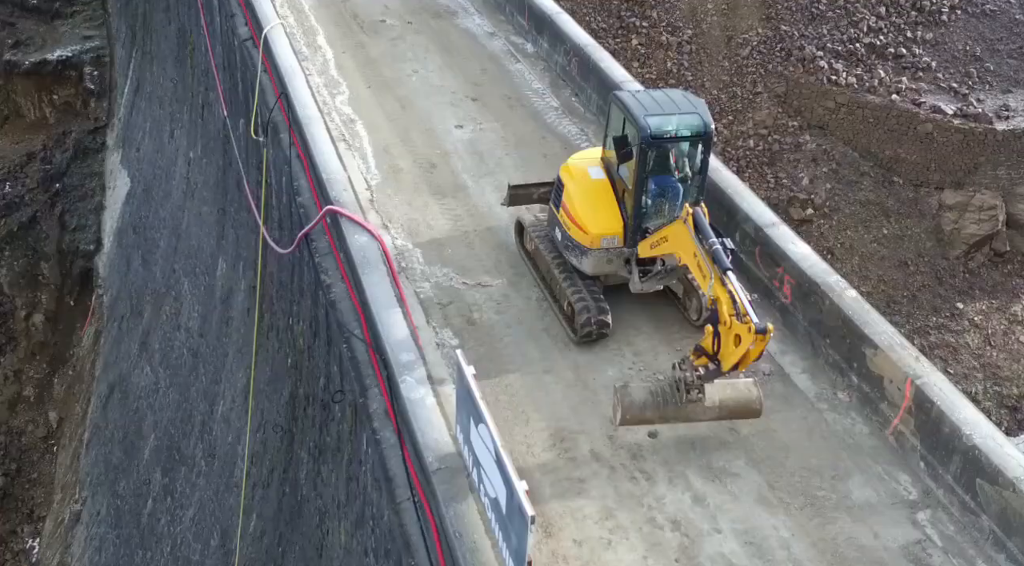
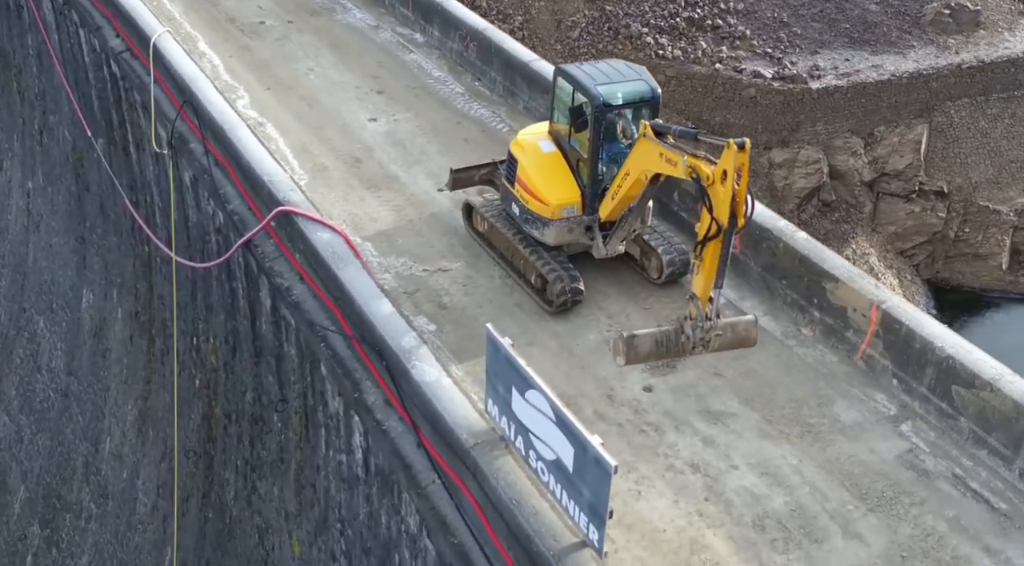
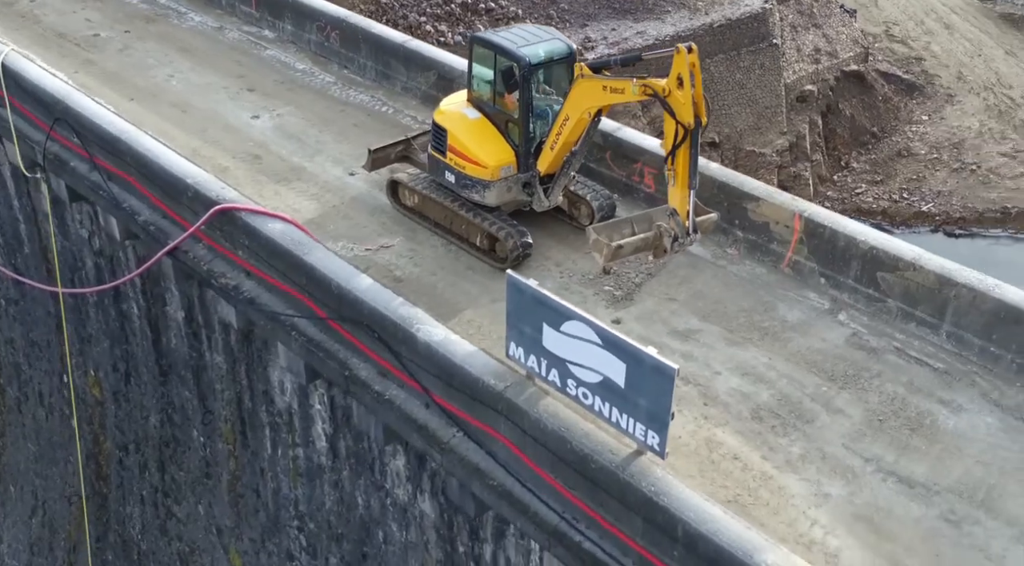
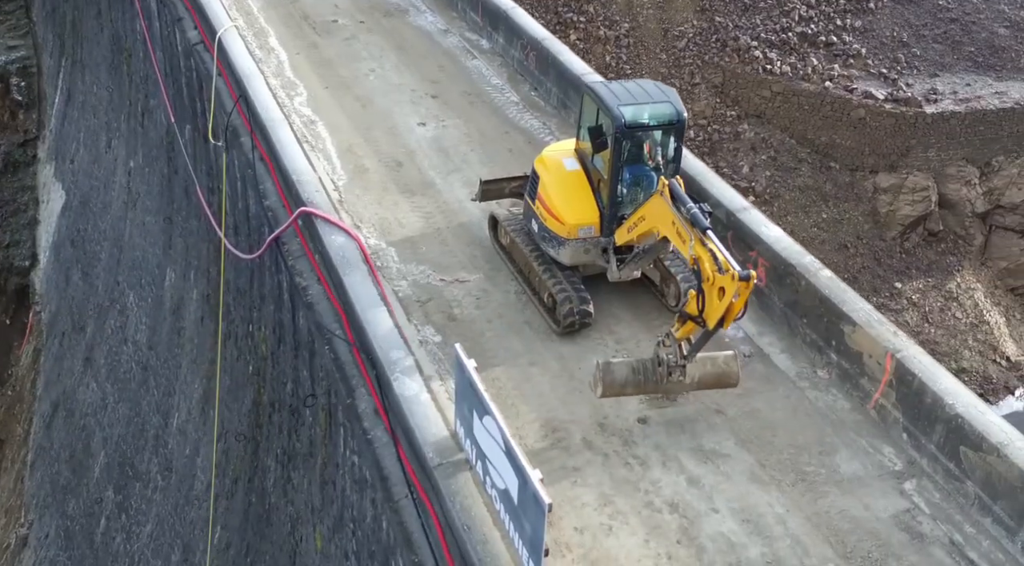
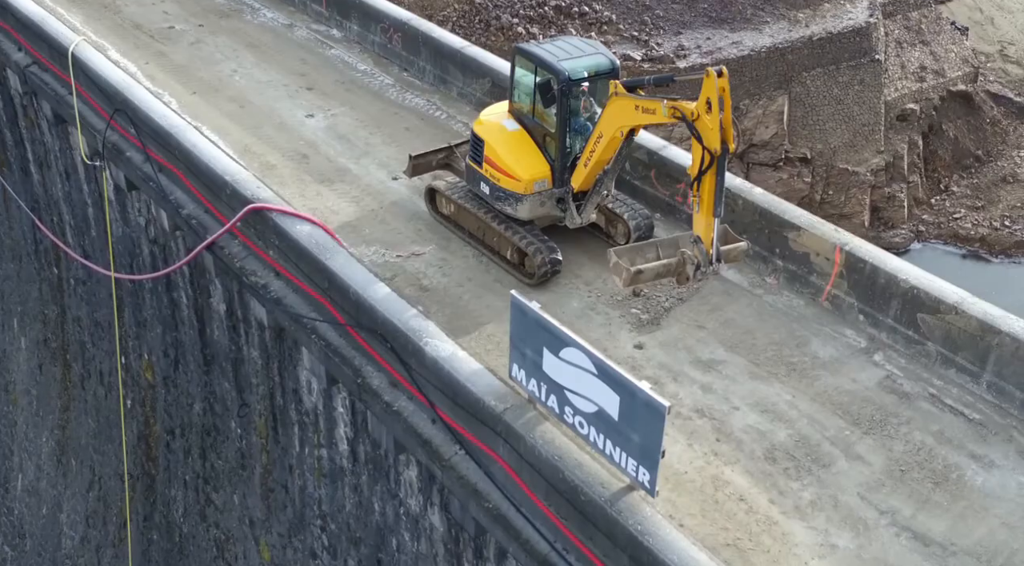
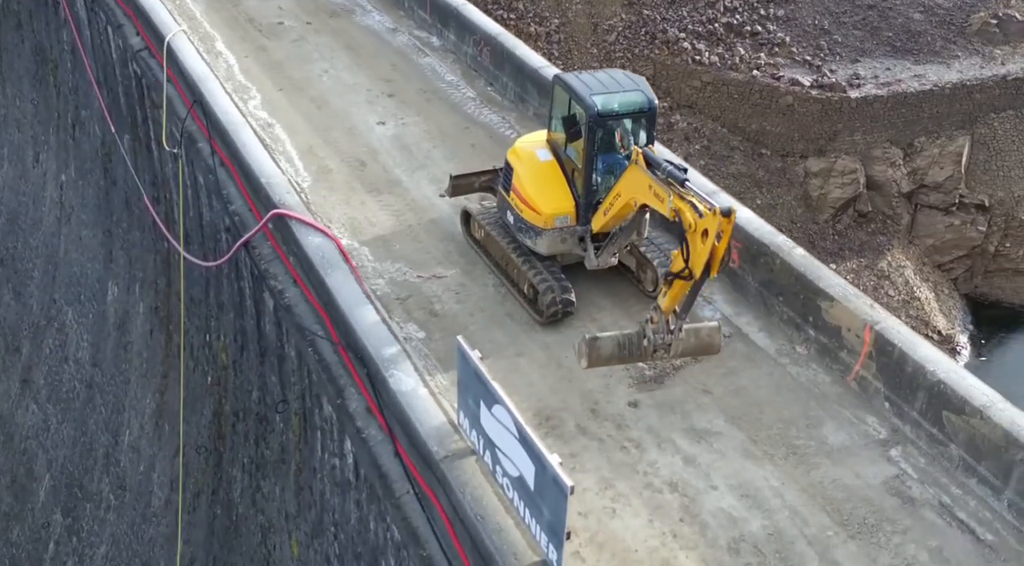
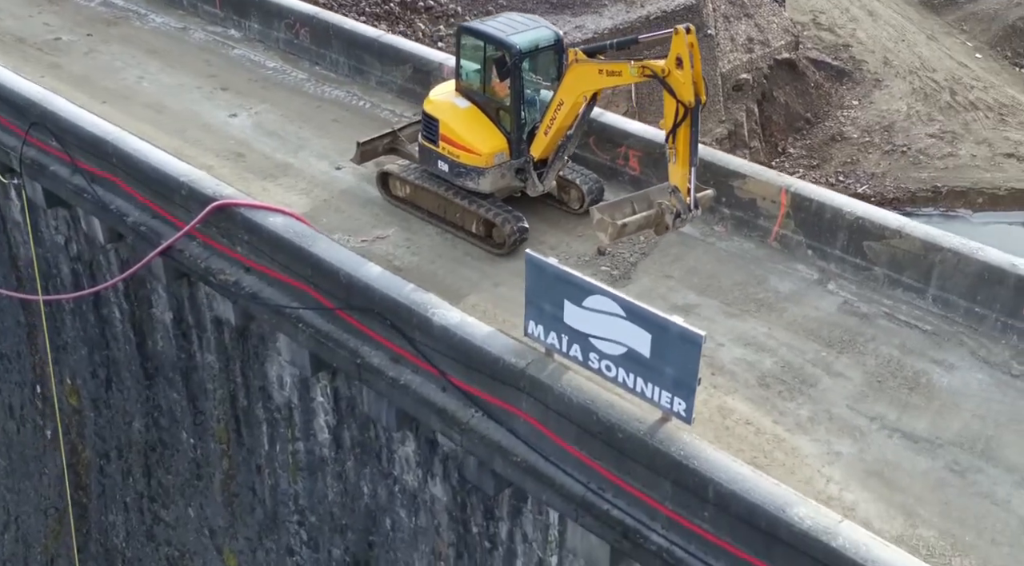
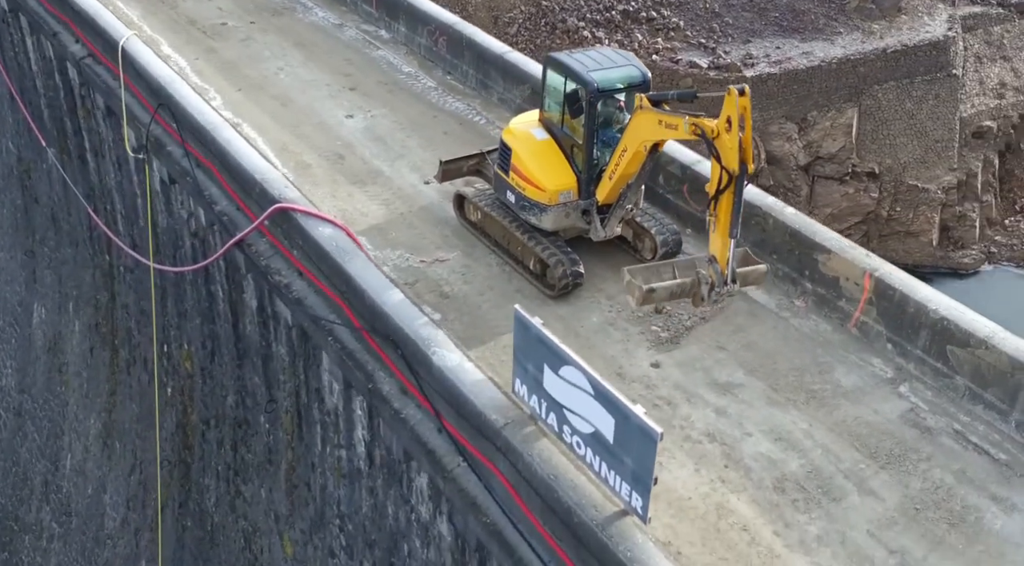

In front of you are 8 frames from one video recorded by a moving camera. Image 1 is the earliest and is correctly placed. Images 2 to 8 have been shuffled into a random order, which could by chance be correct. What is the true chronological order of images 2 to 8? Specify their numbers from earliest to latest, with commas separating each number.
4, 6, 2, 8, 5, 3, 7
